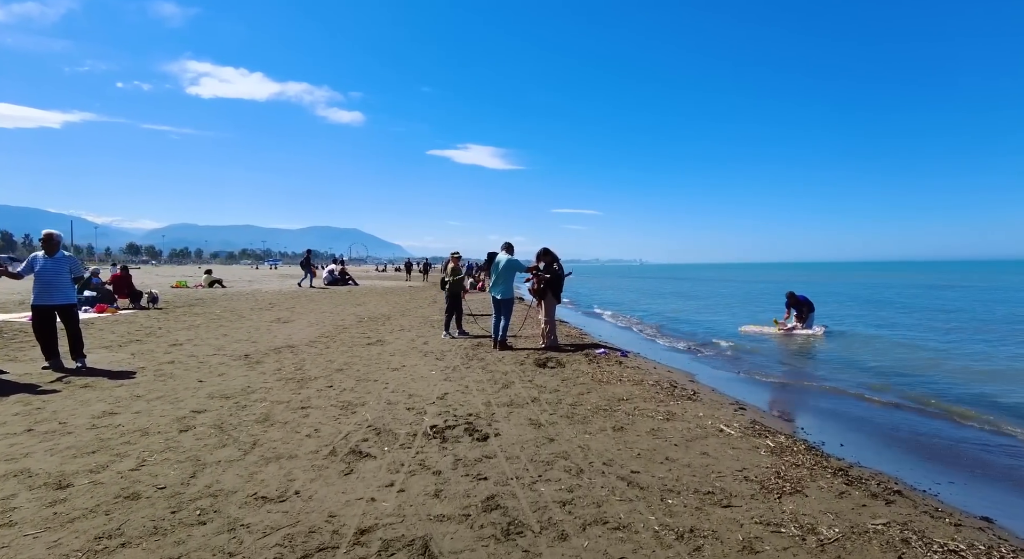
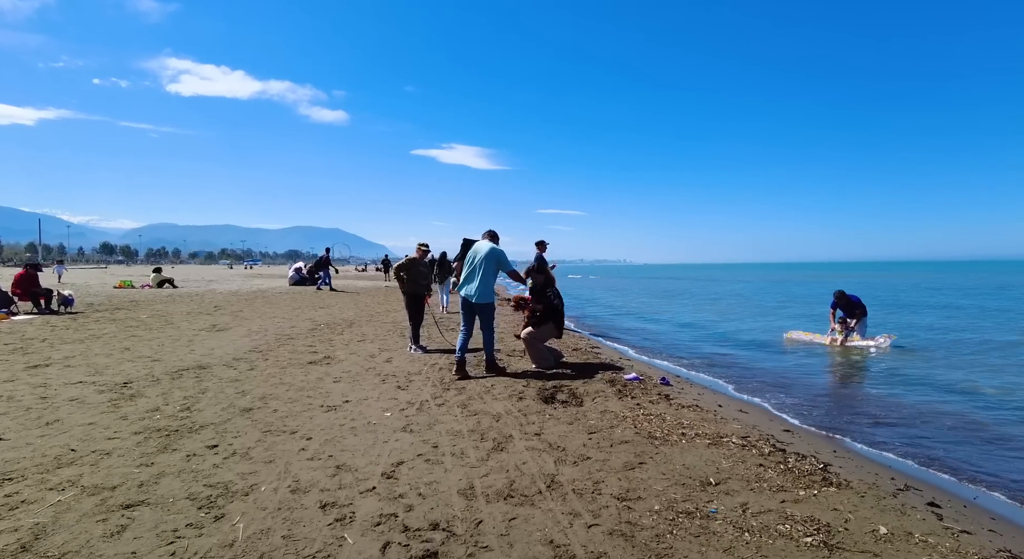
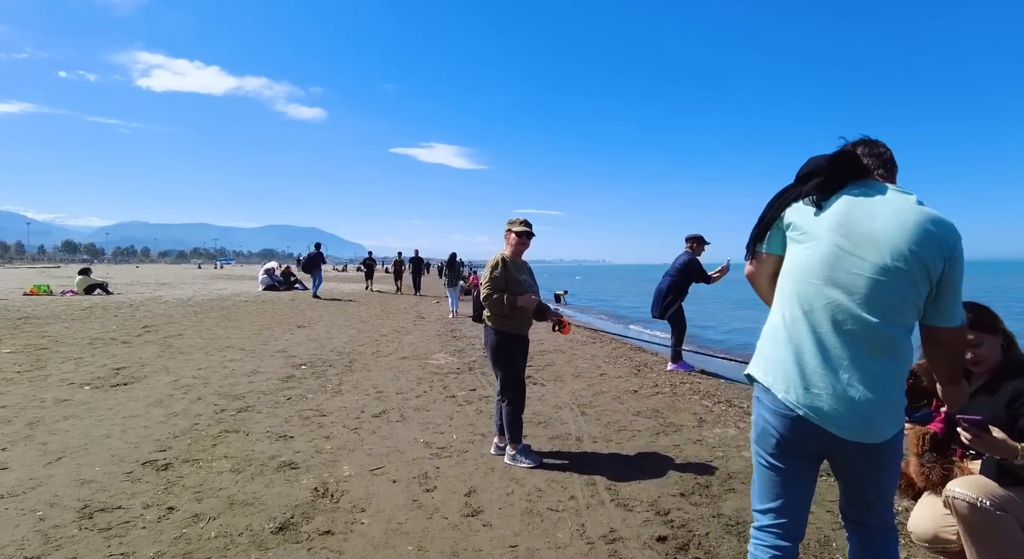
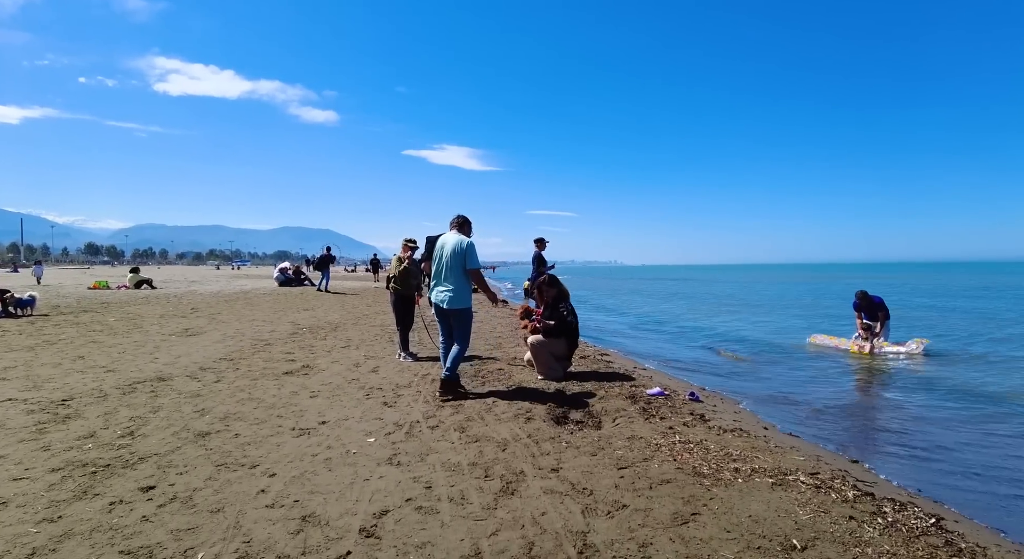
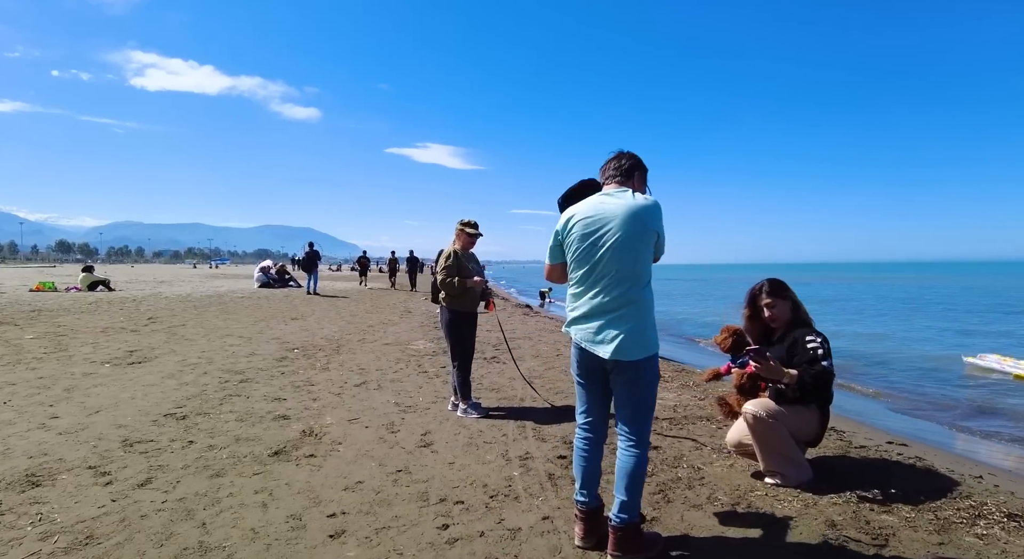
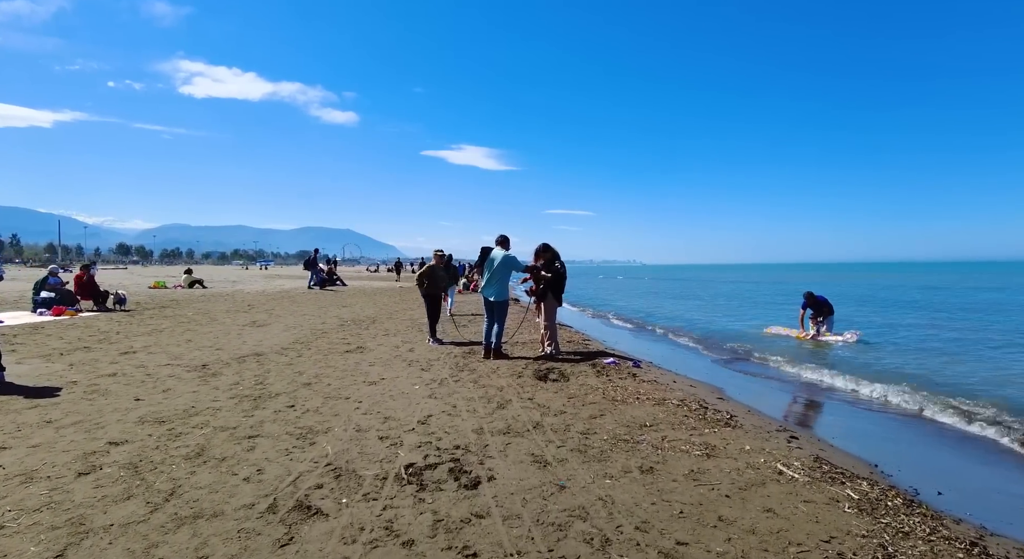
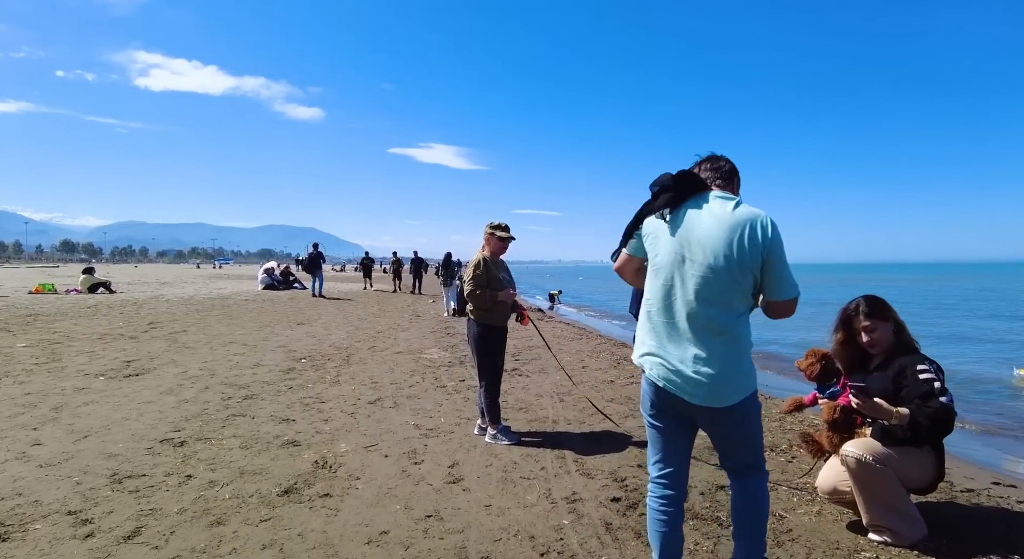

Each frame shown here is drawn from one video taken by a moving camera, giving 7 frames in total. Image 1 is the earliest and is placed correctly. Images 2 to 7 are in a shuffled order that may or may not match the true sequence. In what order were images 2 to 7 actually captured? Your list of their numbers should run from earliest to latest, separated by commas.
6, 2, 4, 5, 7, 3
